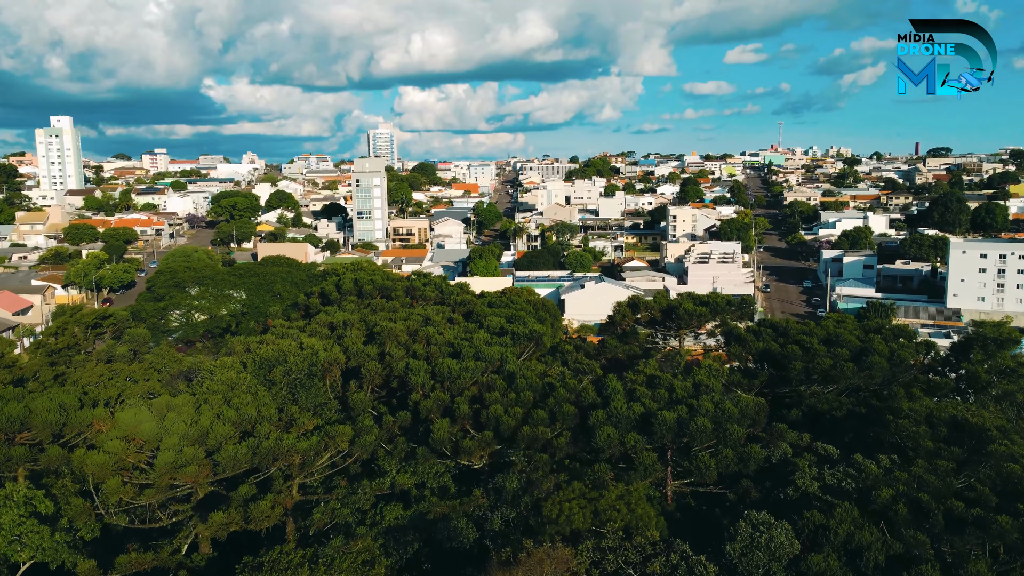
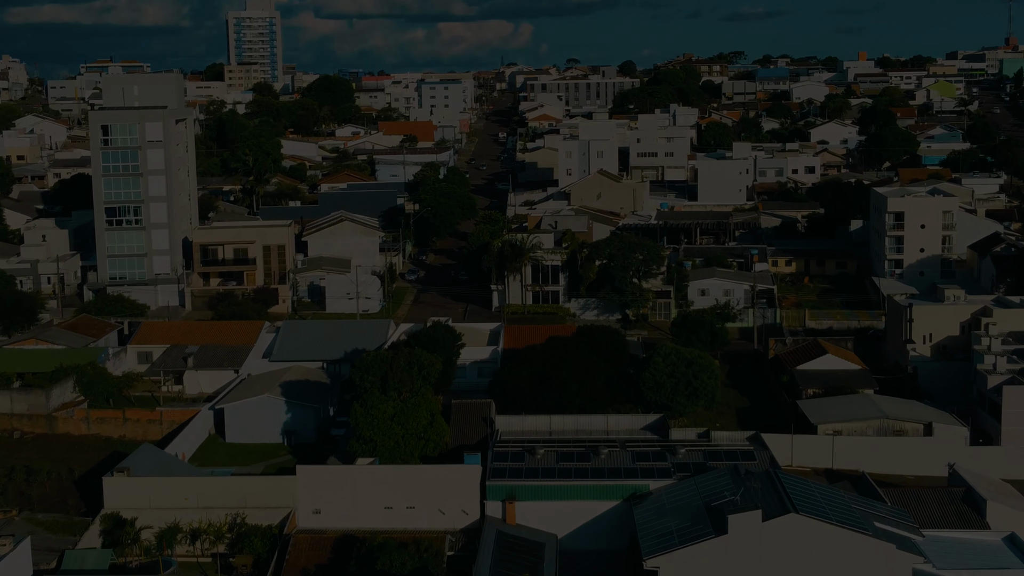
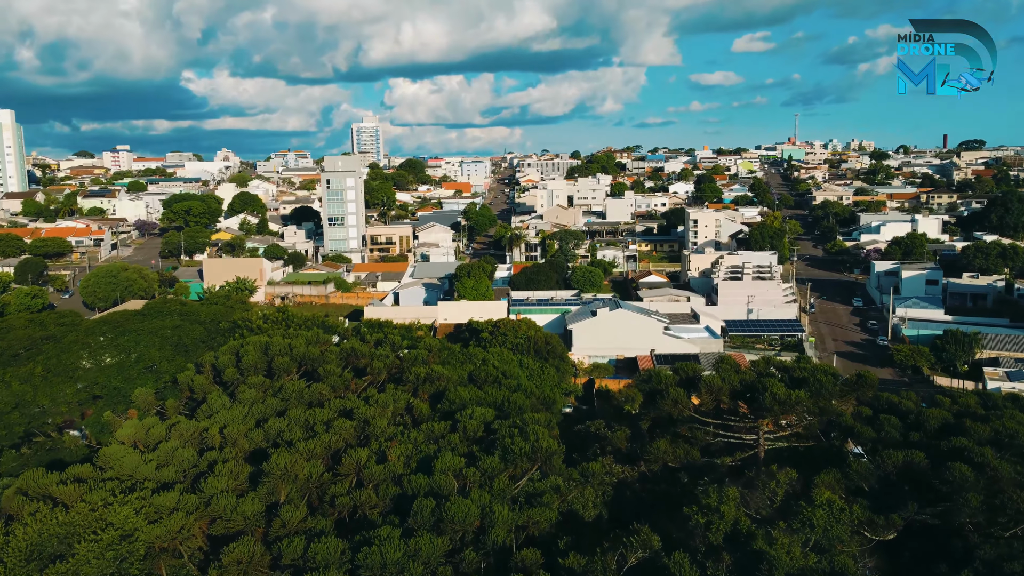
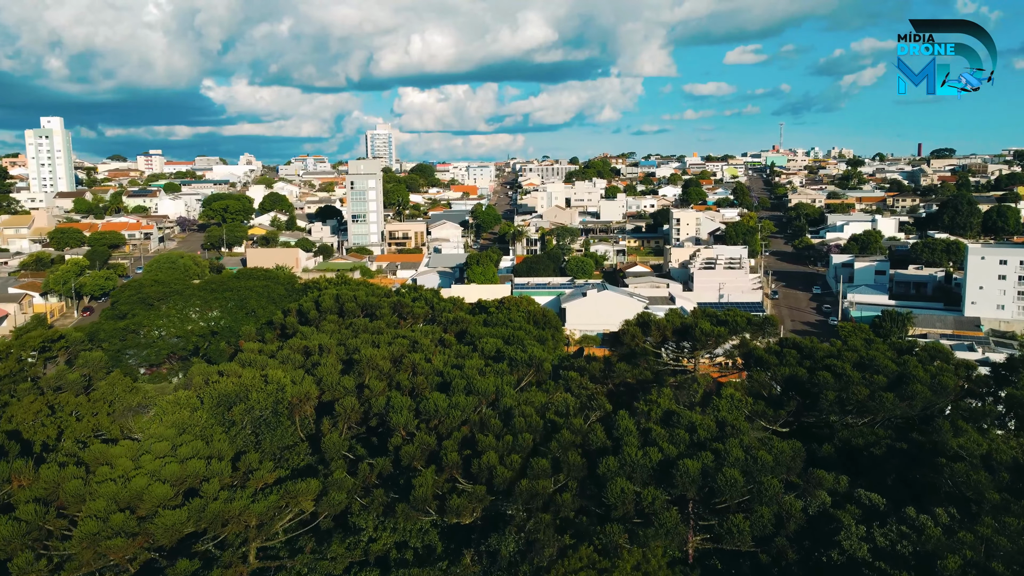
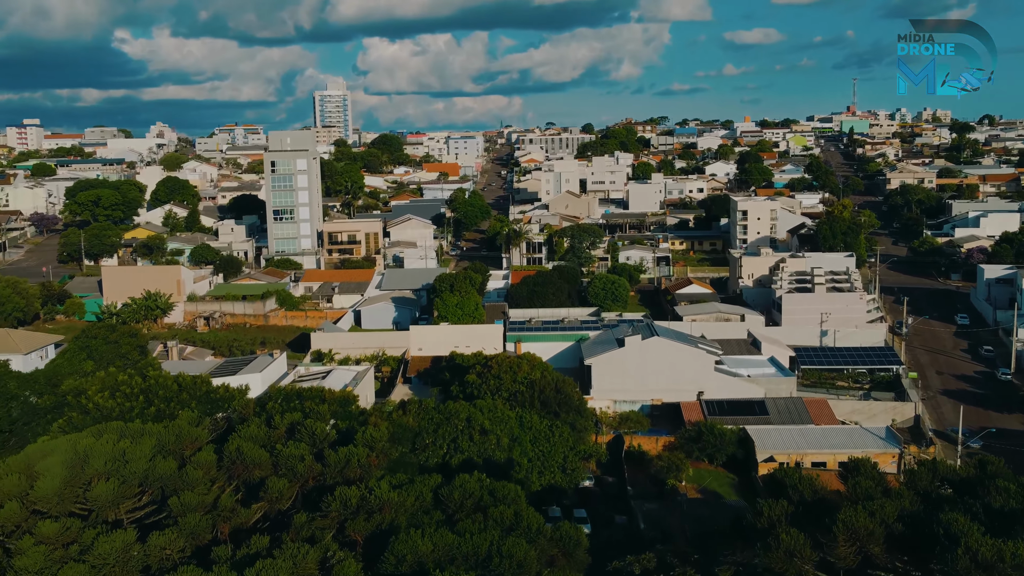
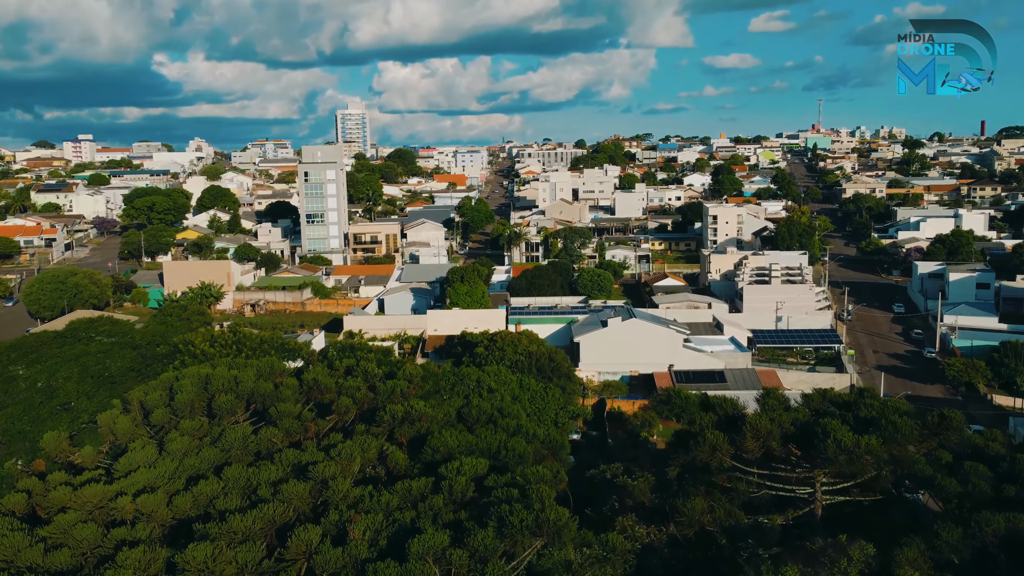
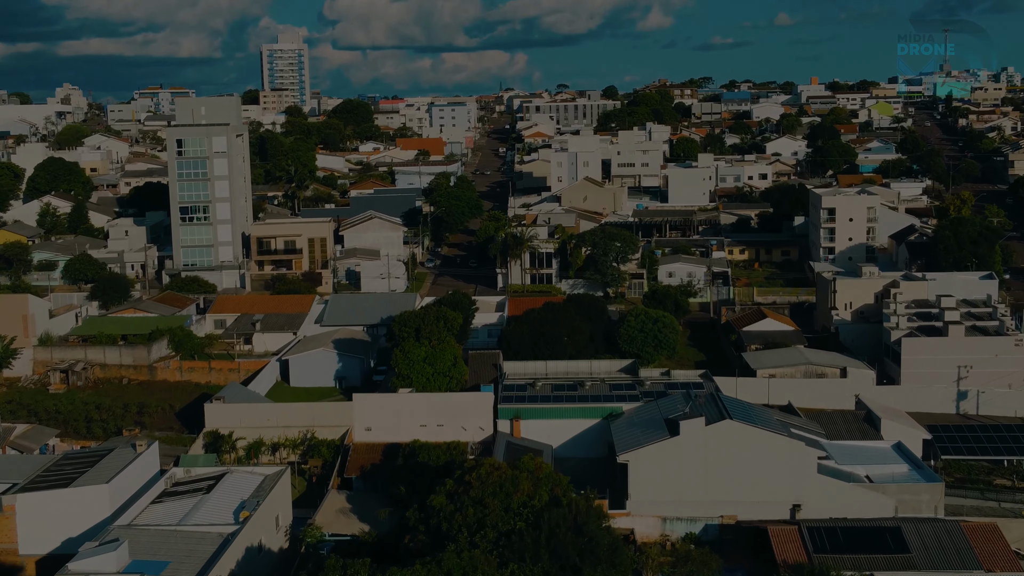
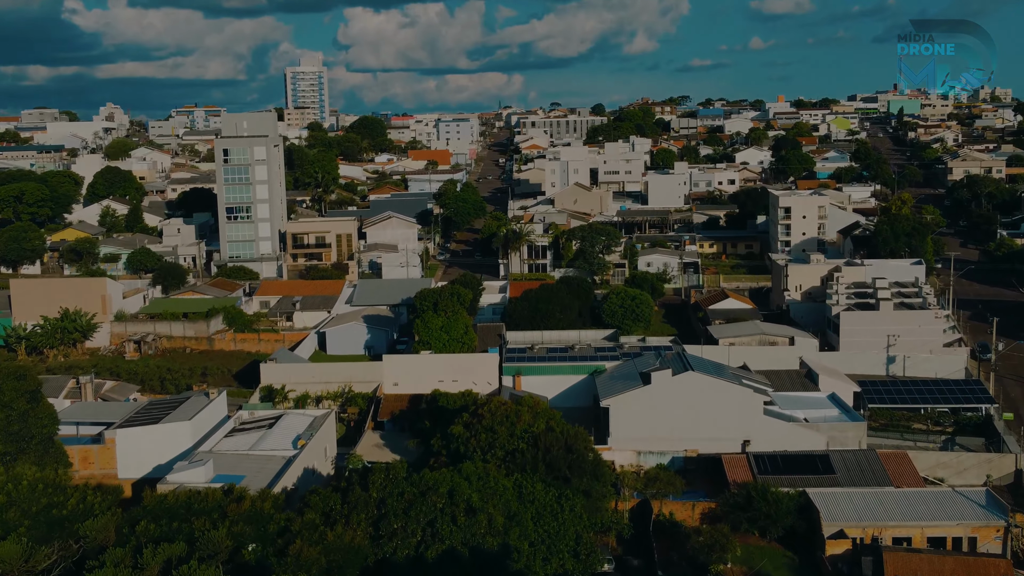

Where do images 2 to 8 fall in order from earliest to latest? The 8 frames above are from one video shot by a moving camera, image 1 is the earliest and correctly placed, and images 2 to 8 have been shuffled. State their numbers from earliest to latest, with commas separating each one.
4, 3, 6, 5, 8, 7, 2
